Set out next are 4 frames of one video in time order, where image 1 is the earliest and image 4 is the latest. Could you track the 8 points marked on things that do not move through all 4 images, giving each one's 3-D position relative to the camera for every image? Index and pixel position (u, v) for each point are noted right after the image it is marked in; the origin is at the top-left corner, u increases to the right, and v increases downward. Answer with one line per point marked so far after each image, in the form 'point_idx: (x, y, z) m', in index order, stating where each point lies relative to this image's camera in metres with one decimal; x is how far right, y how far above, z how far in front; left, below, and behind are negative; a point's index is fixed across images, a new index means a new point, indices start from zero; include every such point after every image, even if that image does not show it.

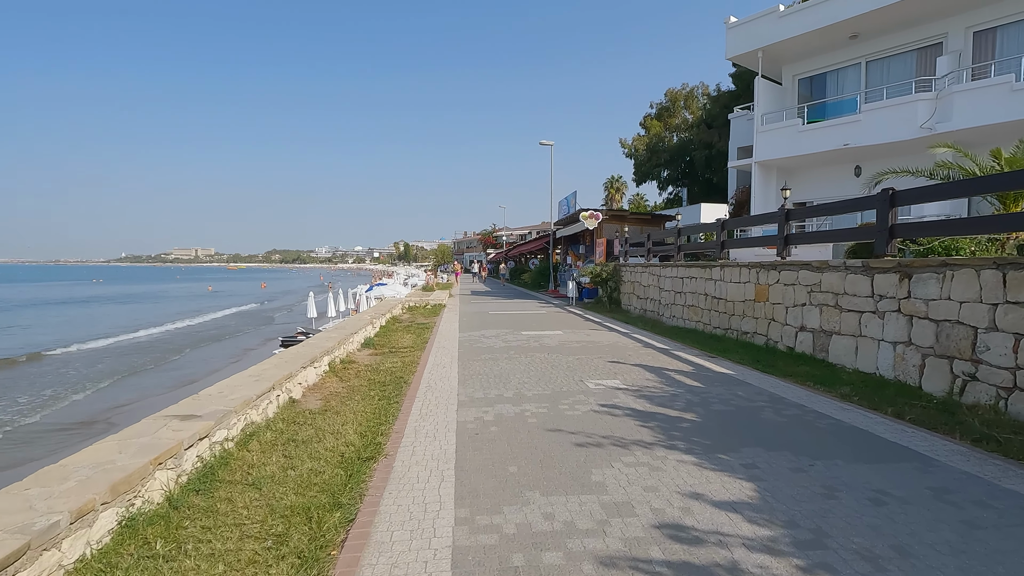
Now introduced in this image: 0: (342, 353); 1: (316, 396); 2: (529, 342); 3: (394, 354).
0: (-2.9, -1.1, +9.2) m
1: (-2.5, -1.4, +6.8) m
2: (+0.3, -1.1, +10.9) m
3: (-2.2, -1.2, +9.9) m
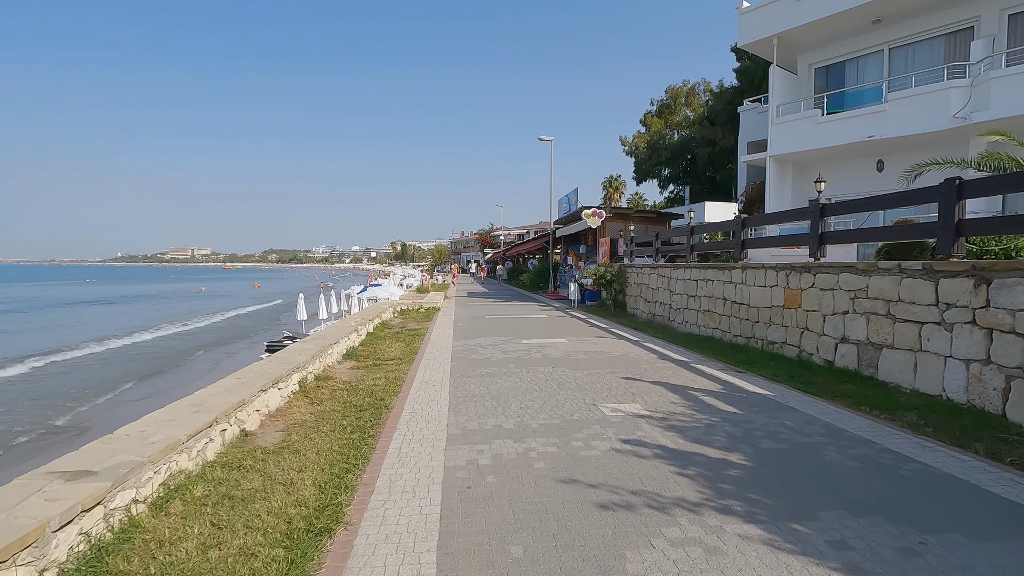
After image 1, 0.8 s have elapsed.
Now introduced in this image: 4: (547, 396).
0: (-2.9, -1.2, +8.0) m
1: (-2.5, -1.5, +5.6) m
2: (+0.3, -1.2, +9.7) m
3: (-2.2, -1.3, +8.8) m
4: (+0.4, -1.3, +6.6) m
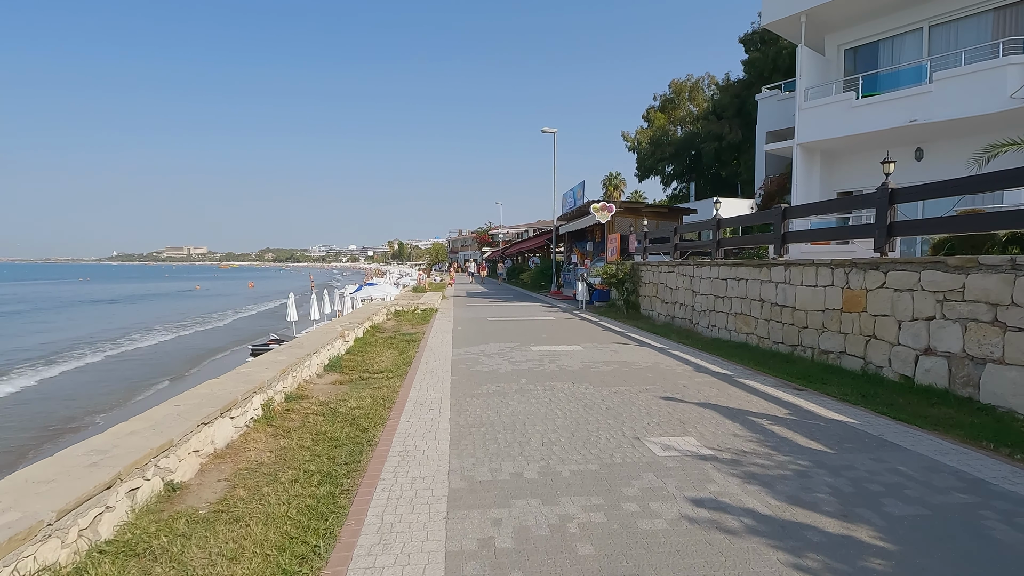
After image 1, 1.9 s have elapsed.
0: (-2.8, -1.2, +6.6) m
1: (-2.3, -1.5, +4.2) m
2: (+0.5, -1.2, +8.3) m
3: (-2.1, -1.3, +7.4) m
4: (+0.6, -1.3, +5.2) m
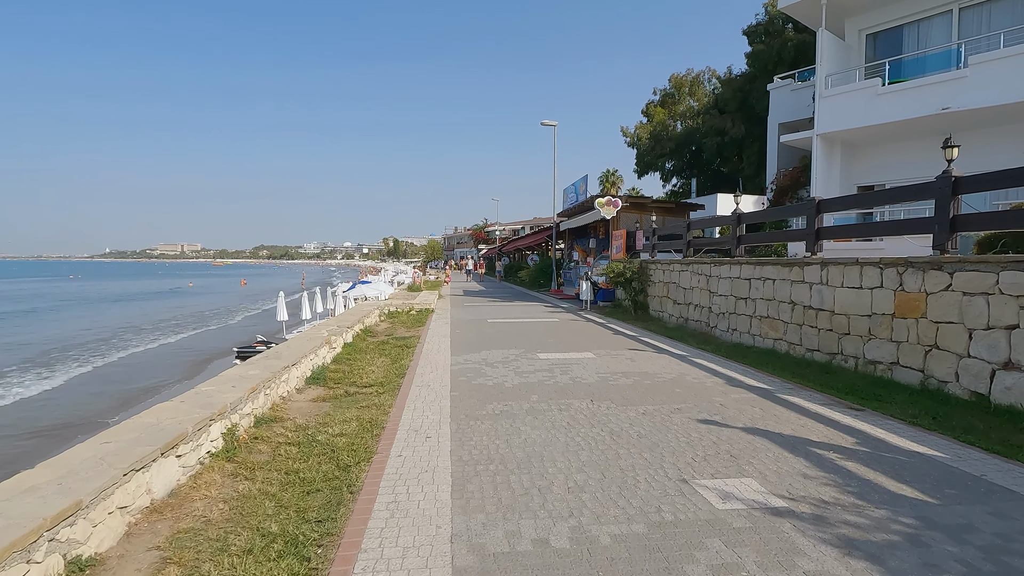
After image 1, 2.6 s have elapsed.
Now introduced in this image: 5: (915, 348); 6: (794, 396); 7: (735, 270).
0: (-2.7, -1.3, +5.6) m
1: (-2.2, -1.5, +3.2) m
2: (+0.6, -1.2, +7.4) m
3: (-2.0, -1.4, +6.4) m
4: (+0.7, -1.4, +4.3) m
5: (+5.0, -0.7, +6.6) m
6: (+3.4, -1.3, +6.4) m
7: (+4.5, +0.4, +10.9) m
